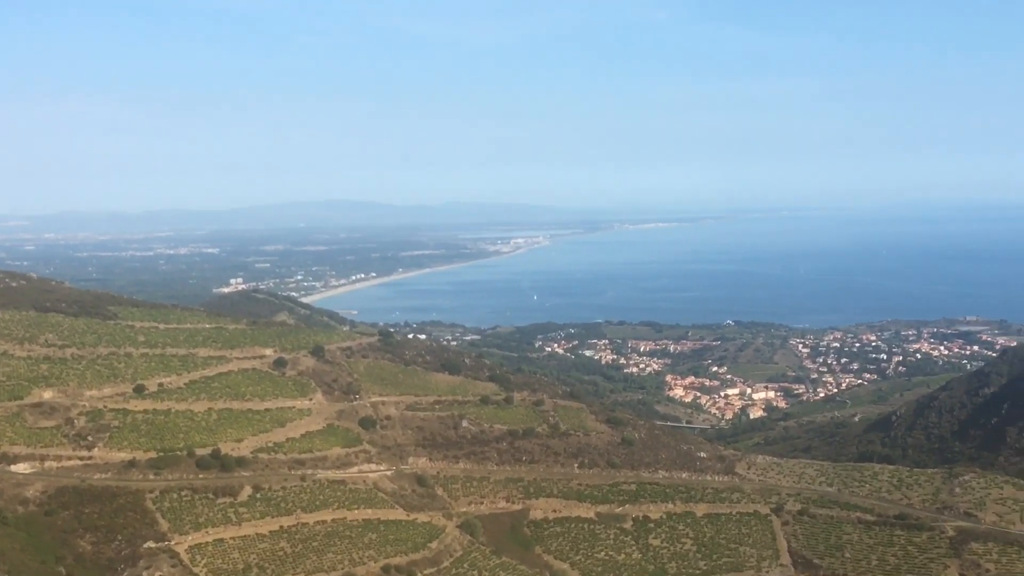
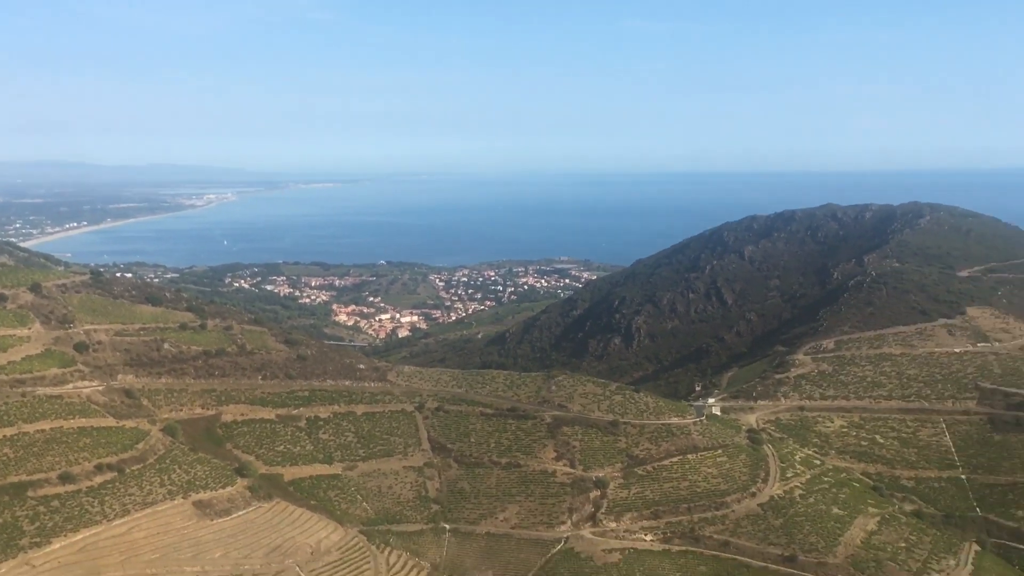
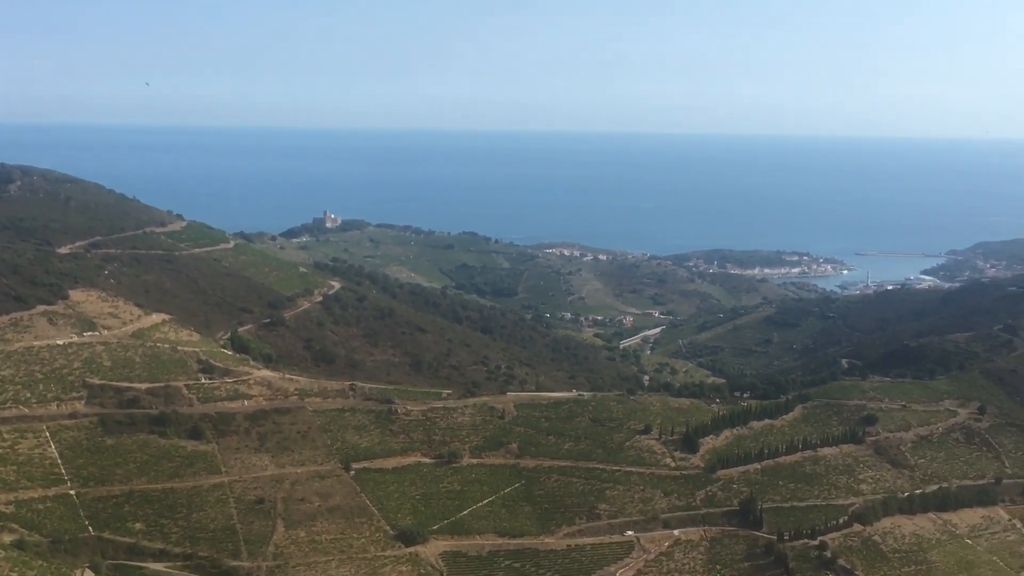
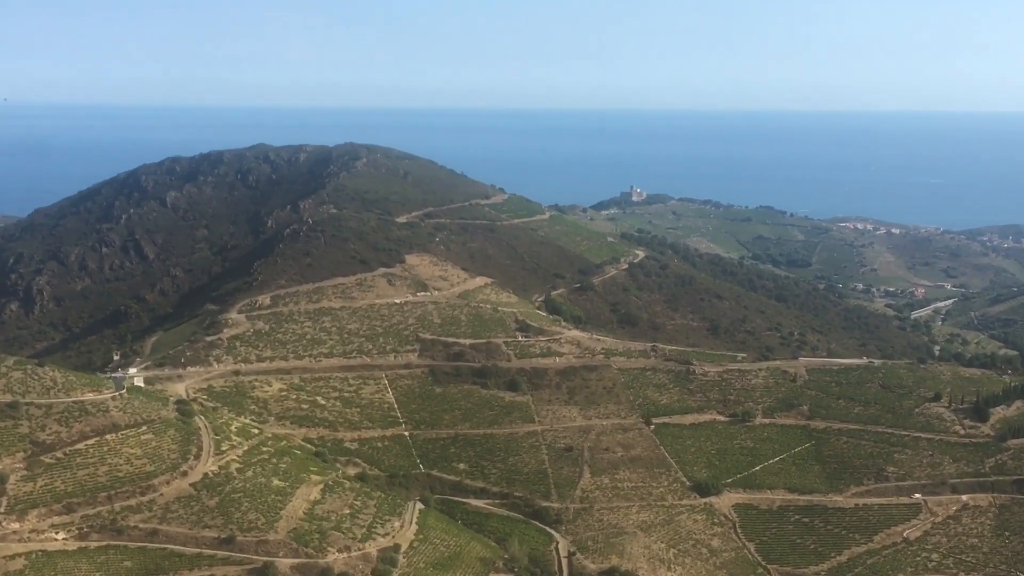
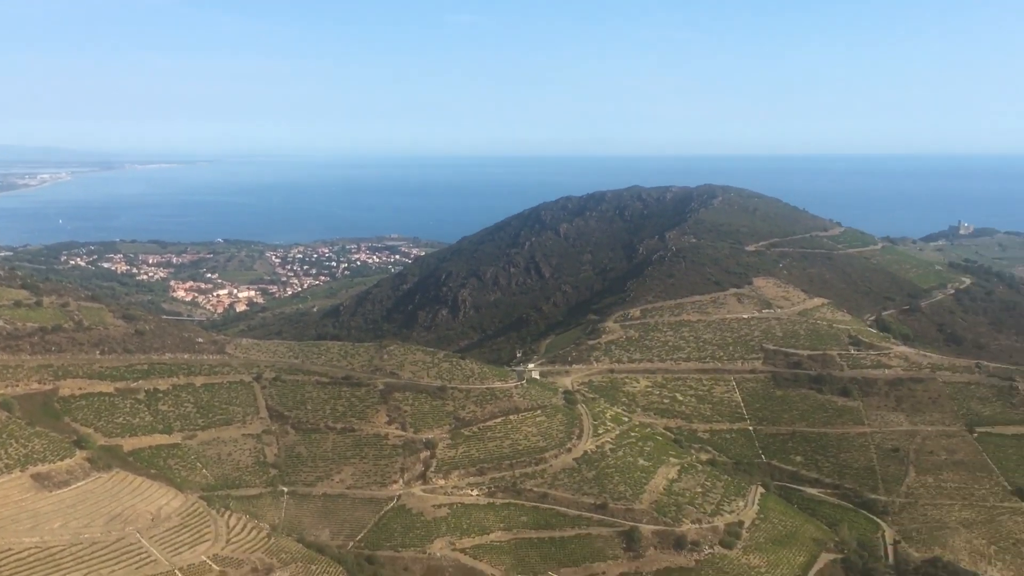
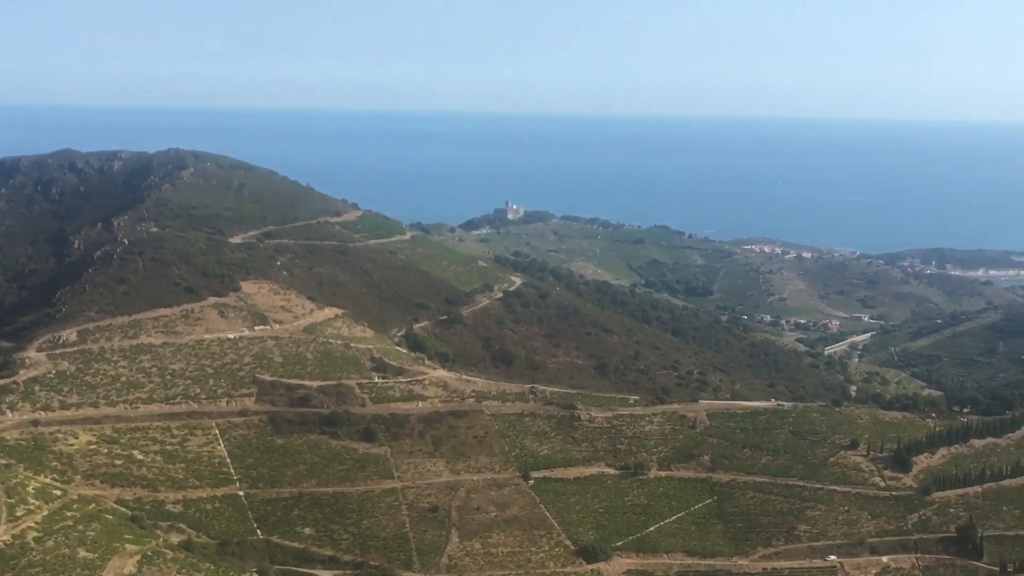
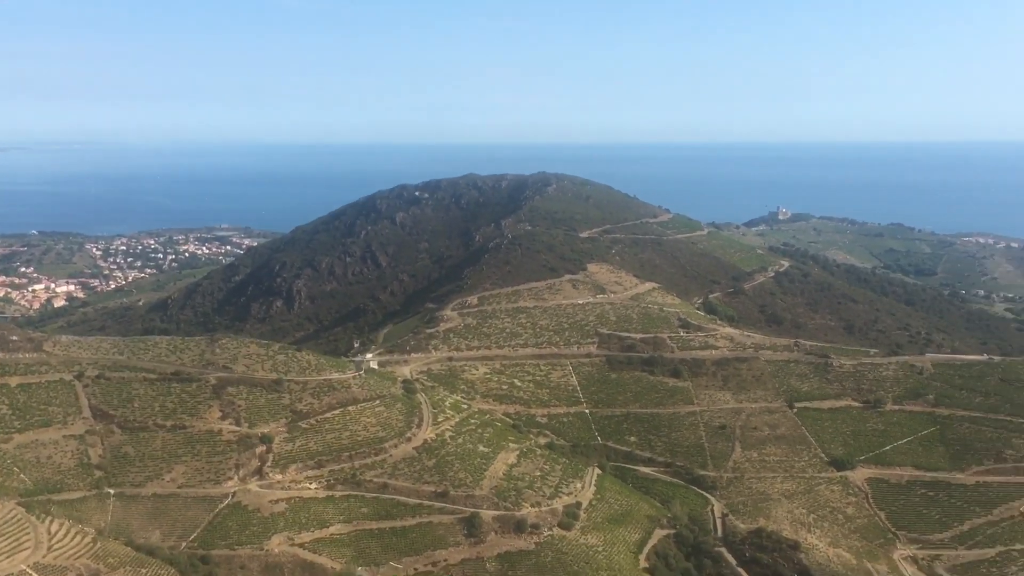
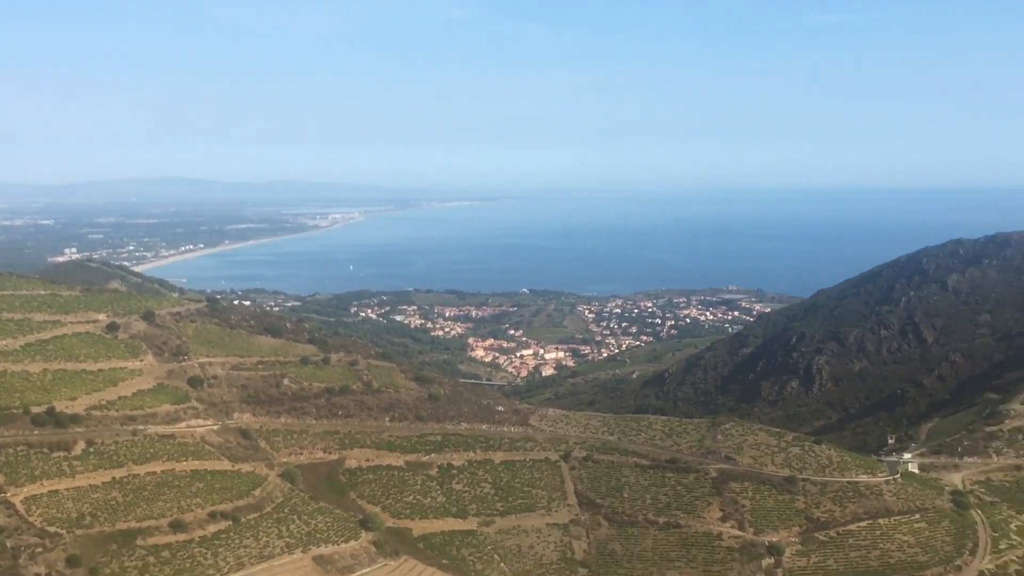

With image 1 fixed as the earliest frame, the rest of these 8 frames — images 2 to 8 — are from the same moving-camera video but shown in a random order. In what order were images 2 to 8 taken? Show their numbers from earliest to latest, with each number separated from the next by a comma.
8, 2, 5, 7, 4, 6, 3
